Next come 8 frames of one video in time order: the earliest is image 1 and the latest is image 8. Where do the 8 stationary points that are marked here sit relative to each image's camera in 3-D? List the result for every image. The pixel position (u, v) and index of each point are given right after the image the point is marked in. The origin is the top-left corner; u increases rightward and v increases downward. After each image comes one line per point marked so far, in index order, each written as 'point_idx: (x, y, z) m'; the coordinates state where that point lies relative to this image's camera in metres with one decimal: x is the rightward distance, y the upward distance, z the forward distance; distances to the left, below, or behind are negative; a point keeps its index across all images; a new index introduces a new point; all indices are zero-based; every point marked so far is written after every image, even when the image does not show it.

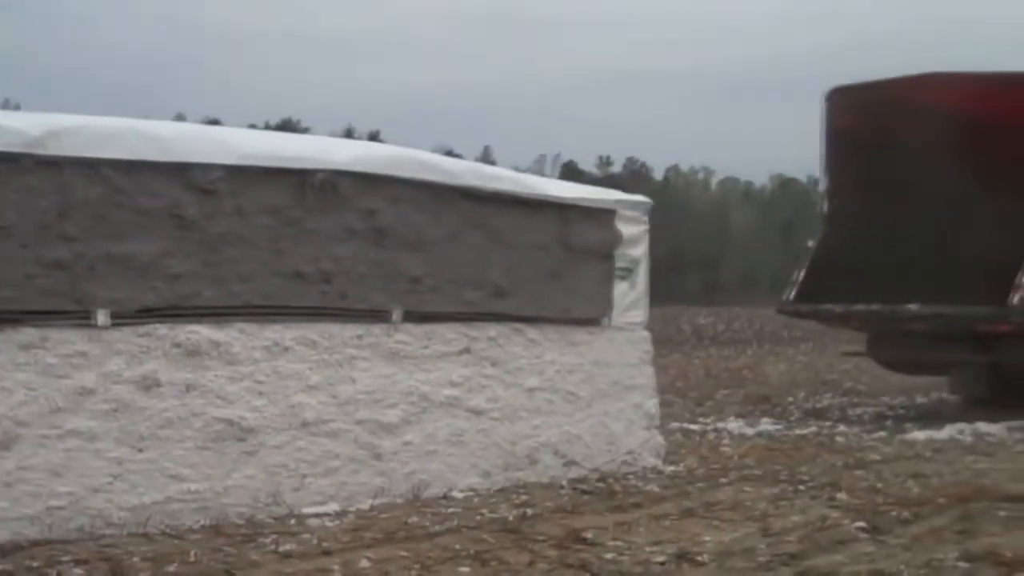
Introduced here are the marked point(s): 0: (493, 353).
0: (-0.1, -0.4, +10.4) m
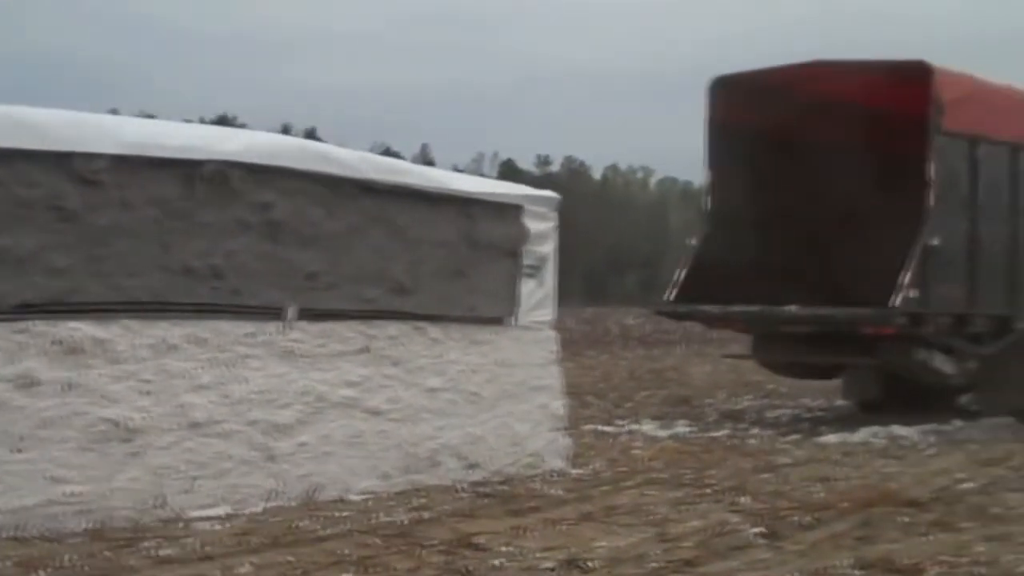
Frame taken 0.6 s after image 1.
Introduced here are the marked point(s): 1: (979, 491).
0: (-0.7, -0.4, +10.0) m
1: (+2.8, -1.2, +10.8) m
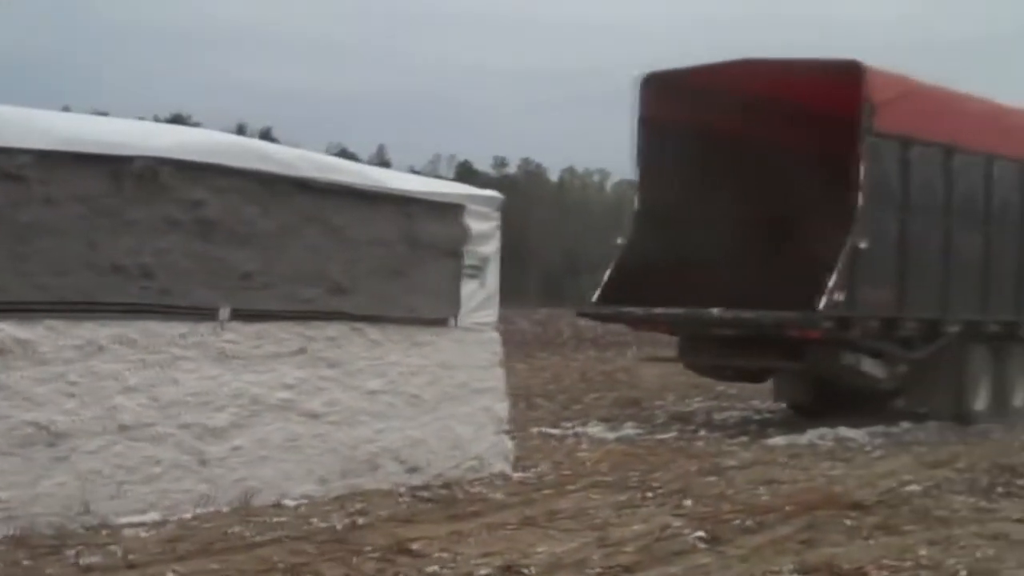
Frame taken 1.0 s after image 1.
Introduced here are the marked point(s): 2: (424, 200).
0: (-1.0, -0.4, +9.8) m
1: (+2.5, -1.2, +10.7) m
2: (-0.5, +0.5, +10.5) m
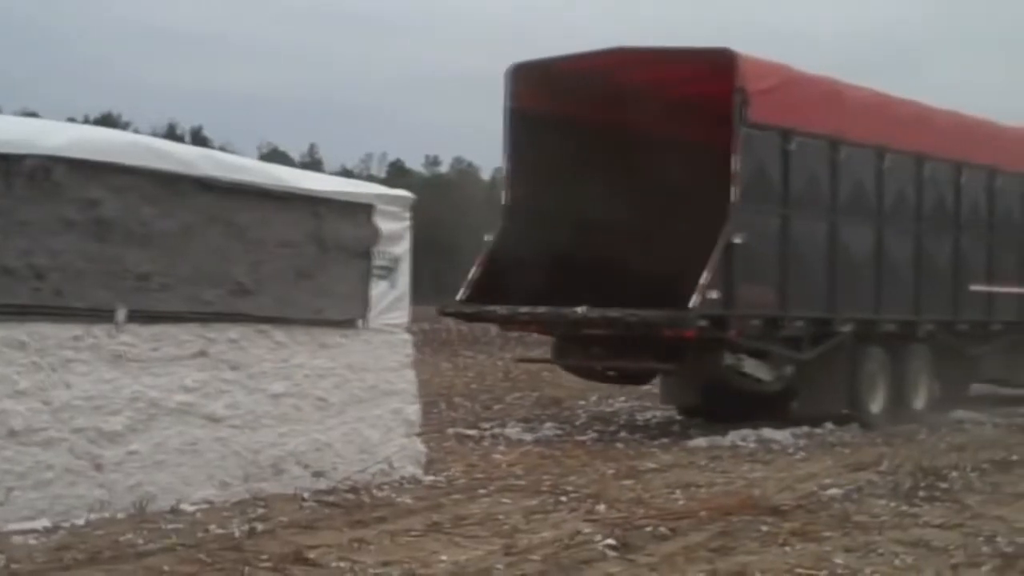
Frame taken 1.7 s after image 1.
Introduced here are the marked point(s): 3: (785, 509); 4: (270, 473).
0: (-1.5, -0.4, +9.5) m
1: (+1.9, -1.2, +10.4) m
2: (-1.0, +0.5, +10.2) m
3: (+1.5, -1.2, +9.8) m
4: (-1.3, -1.0, +9.8) m
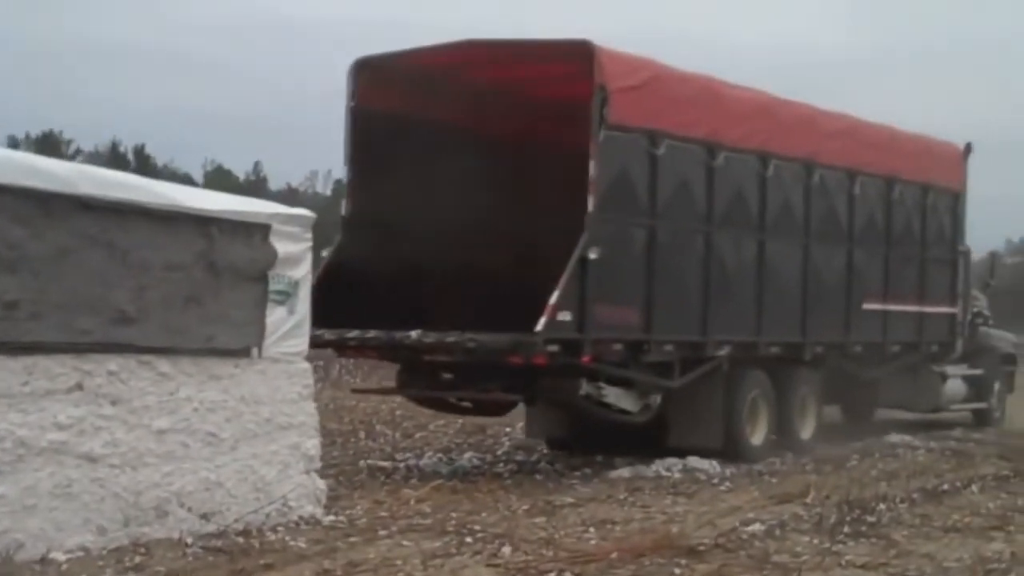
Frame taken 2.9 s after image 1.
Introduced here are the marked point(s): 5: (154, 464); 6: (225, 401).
0: (-2.0, -0.5, +8.9) m
1: (+1.4, -1.4, +9.9) m
2: (-1.6, +0.4, +9.6) m
3: (+1.0, -1.3, +9.3) m
4: (-1.8, -1.2, +9.1) m
5: (-1.8, -0.9, +9.1) m
6: (-1.5, -0.6, +9.5) m
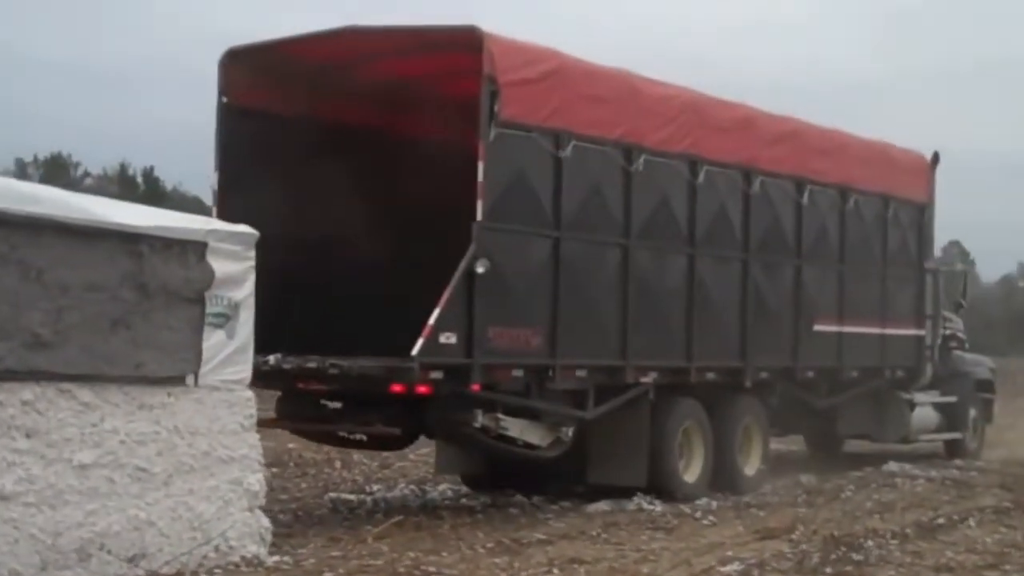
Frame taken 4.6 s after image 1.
0: (-2.2, -0.6, +8.2) m
1: (+1.2, -1.5, +9.2) m
2: (-1.8, +0.3, +8.9) m
3: (+0.8, -1.5, +8.5) m
4: (-2.1, -1.3, +8.4) m
5: (-2.0, -1.0, +8.4) m
6: (-1.8, -0.7, +8.8) m
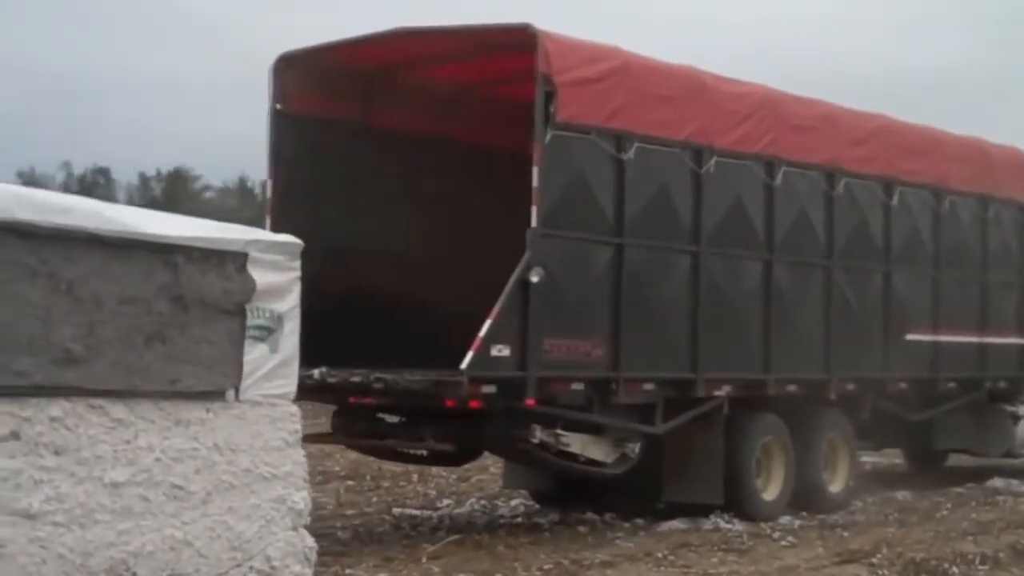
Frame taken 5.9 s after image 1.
0: (-2.0, -0.7, +7.9) m
1: (+1.4, -1.5, +8.7) m
2: (-1.5, +0.2, +8.6) m
3: (+1.0, -1.5, +8.1) m
4: (-1.8, -1.3, +8.2) m
5: (-1.8, -1.1, +8.1) m
6: (-1.5, -0.8, +8.5) m
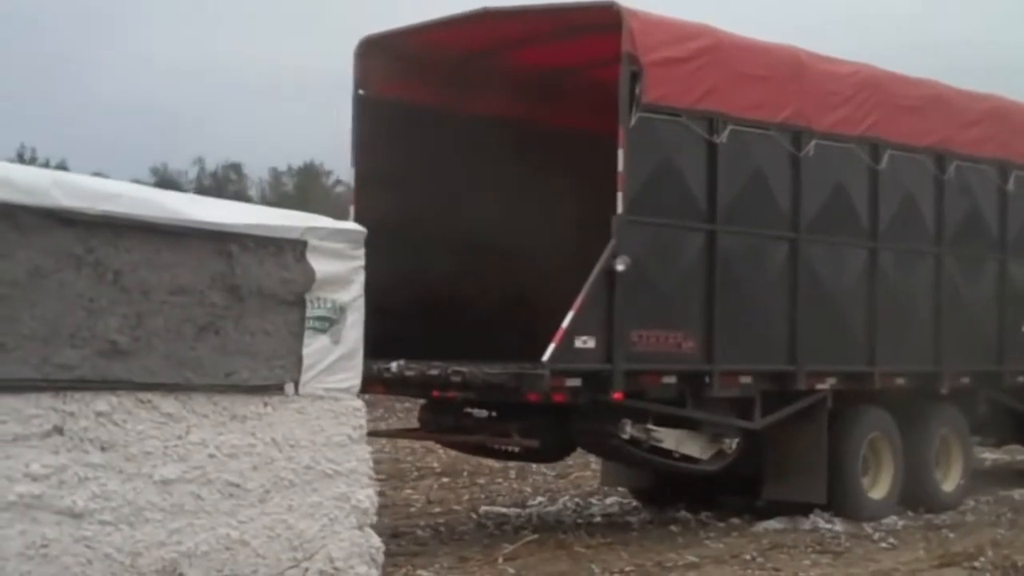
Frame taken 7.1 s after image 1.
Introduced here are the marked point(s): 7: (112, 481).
0: (-1.7, -0.6, +7.6) m
1: (+1.8, -1.5, +8.1) m
2: (-1.2, +0.2, +8.3) m
3: (+1.3, -1.4, +7.5) m
4: (-1.5, -1.3, +7.8) m
5: (-1.5, -1.0, +7.8) m
6: (-1.2, -0.7, +8.2) m
7: (-1.7, -0.8, +7.6) m
